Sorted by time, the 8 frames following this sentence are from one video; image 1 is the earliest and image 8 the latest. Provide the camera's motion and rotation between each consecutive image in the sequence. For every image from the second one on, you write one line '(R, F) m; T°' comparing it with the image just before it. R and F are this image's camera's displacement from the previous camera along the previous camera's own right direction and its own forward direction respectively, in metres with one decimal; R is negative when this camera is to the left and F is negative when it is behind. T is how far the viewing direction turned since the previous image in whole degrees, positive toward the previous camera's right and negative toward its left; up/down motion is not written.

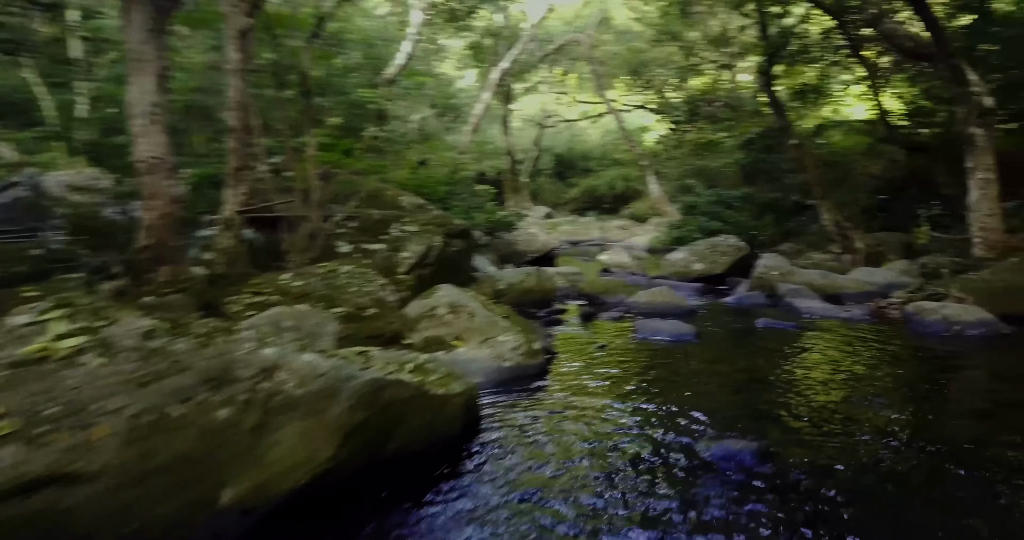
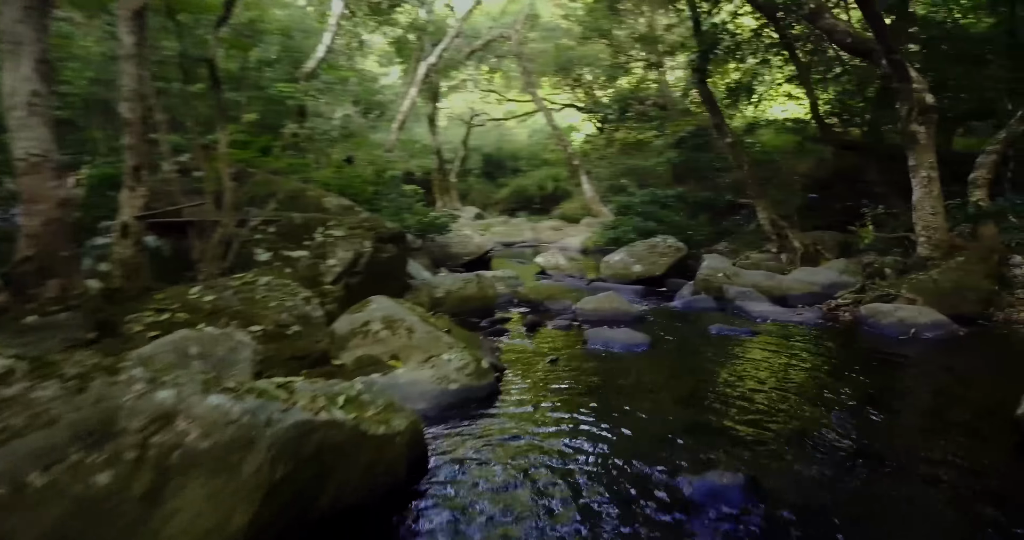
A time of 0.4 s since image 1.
(-0.1, +0.4) m; +5°
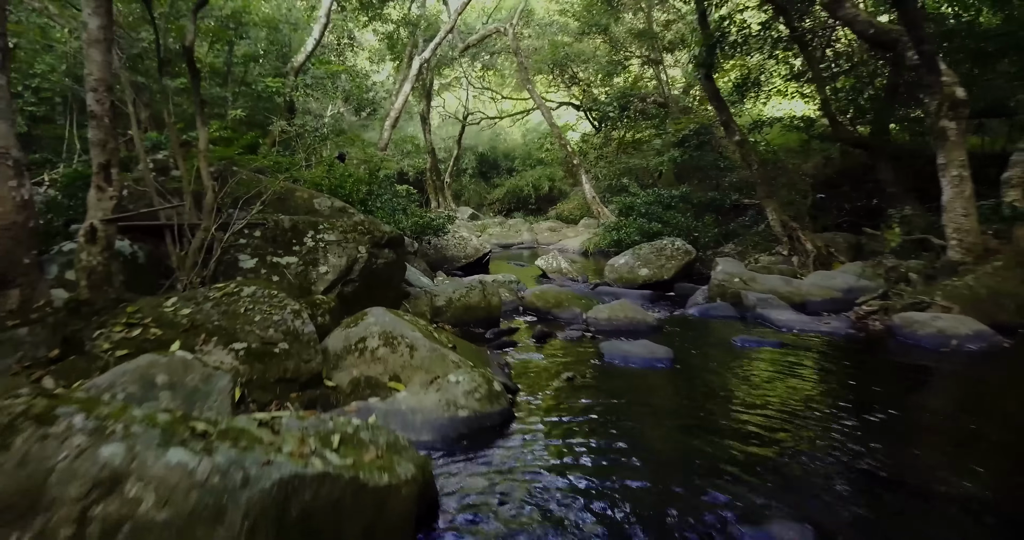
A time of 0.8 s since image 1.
(-0.1, +0.4) m; +1°
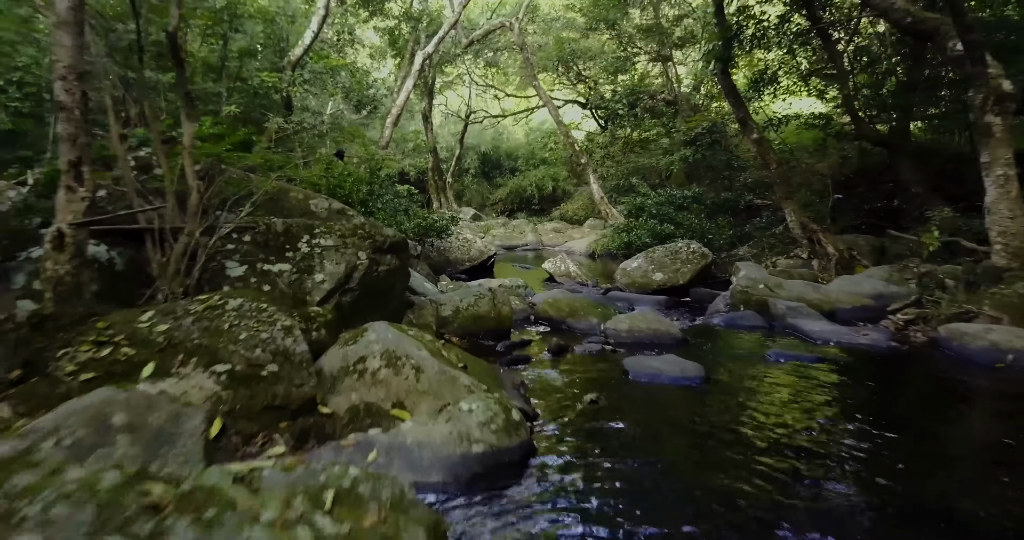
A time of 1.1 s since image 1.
(-0.1, +0.4) m; 0°
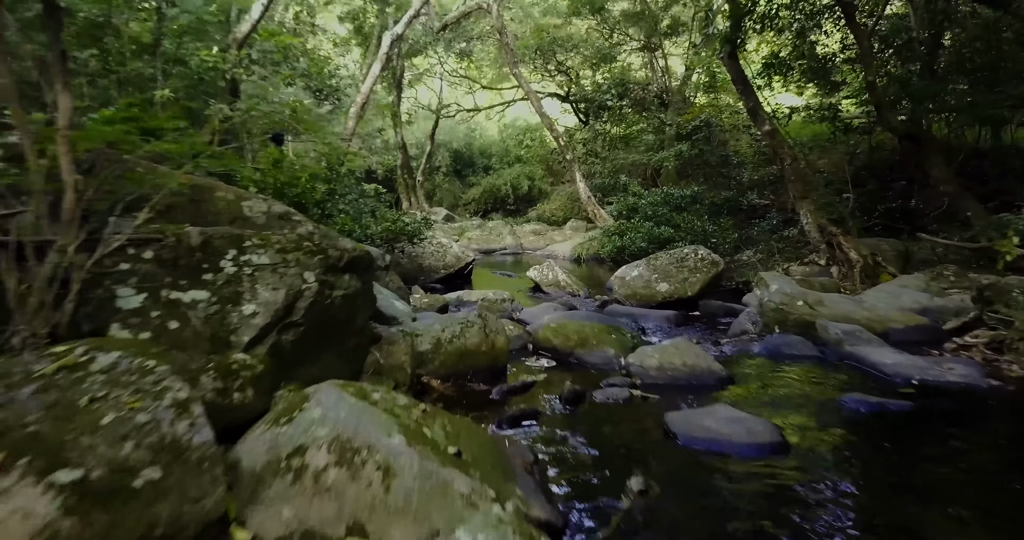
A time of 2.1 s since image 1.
(-0.1, +1.1) m; +2°
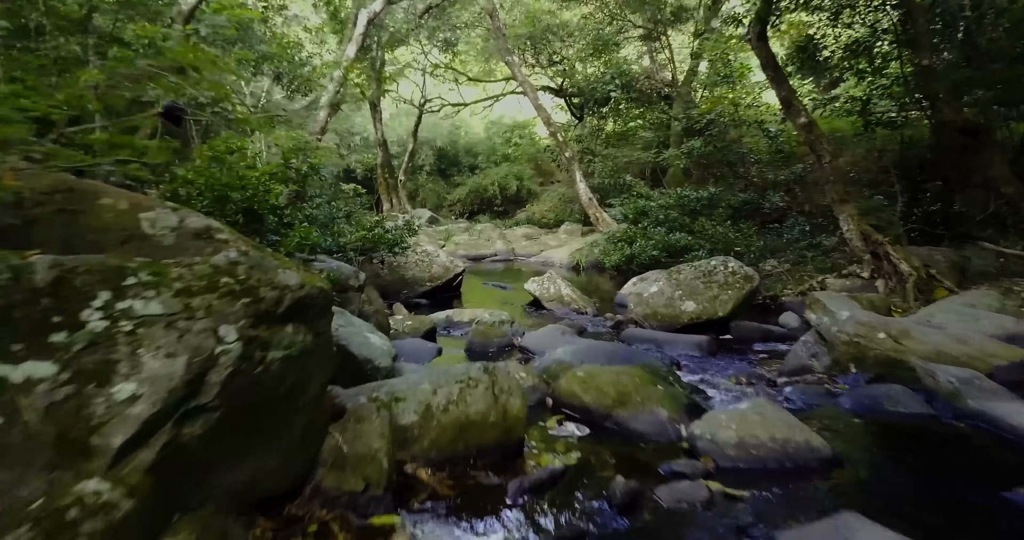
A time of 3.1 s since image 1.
(-0.1, +1.1) m; +1°
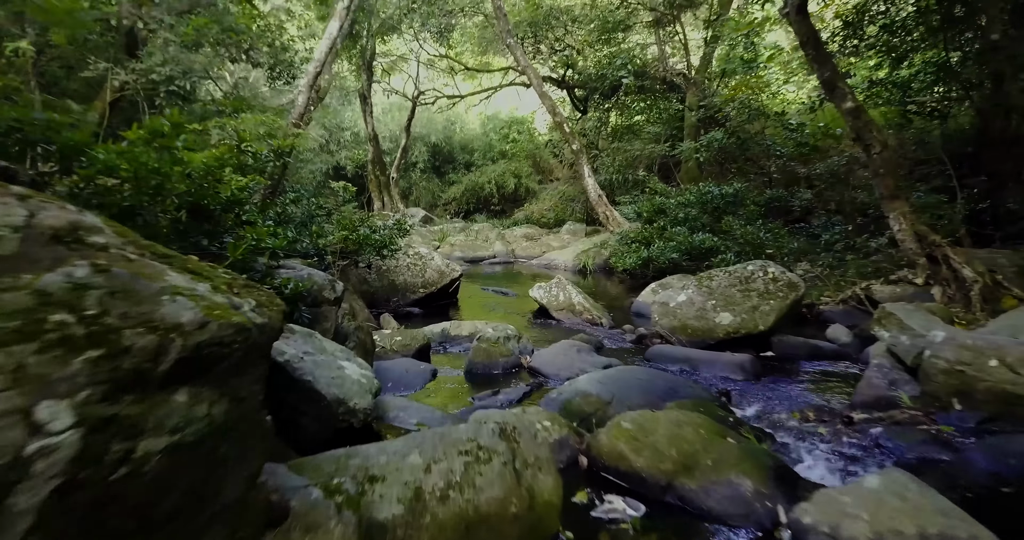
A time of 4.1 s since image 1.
(-0.1, +0.9) m; 0°
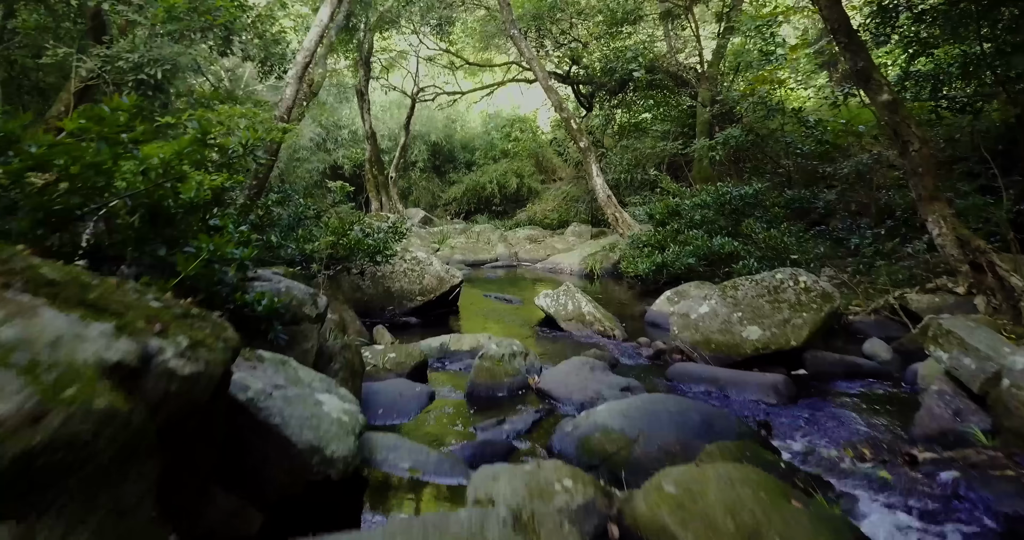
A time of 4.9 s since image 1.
(0.0, +0.5) m; 0°
